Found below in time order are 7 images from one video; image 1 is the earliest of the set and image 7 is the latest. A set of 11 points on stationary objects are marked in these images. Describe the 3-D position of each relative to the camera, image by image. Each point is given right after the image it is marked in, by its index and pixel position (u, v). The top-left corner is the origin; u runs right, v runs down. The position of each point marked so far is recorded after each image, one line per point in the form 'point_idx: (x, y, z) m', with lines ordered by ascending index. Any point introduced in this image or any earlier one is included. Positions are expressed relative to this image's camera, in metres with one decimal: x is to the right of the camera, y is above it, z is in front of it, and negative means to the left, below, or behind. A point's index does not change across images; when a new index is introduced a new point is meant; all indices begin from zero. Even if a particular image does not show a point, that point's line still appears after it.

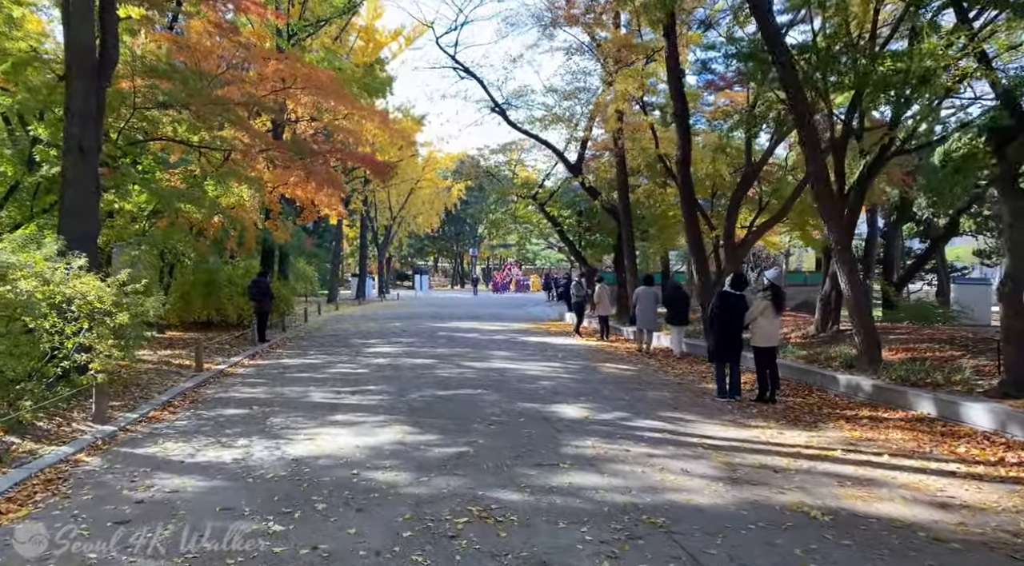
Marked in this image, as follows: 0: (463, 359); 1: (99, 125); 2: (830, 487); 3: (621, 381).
0: (-0.8, -1.2, +18.3) m
1: (-5.3, +2.0, +14.6) m
2: (+2.4, -1.5, +8.4) m
3: (+1.4, -1.3, +15.1) m
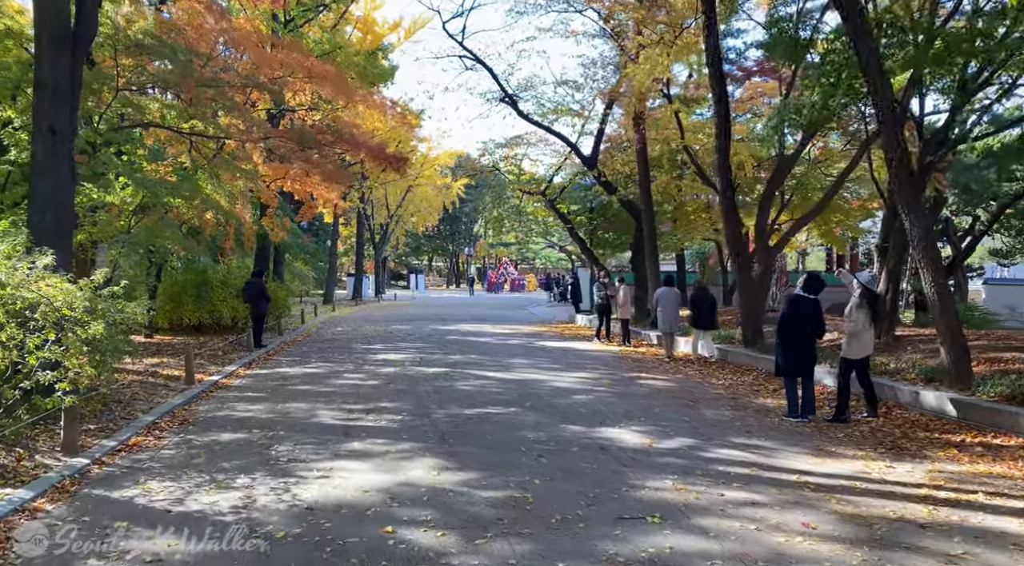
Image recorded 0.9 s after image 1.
0: (-0.4, -1.3, +16.6) m
1: (-5.0, +2.0, +12.8) m
2: (+2.8, -1.6, +6.7) m
3: (+1.8, -1.3, +13.4) m
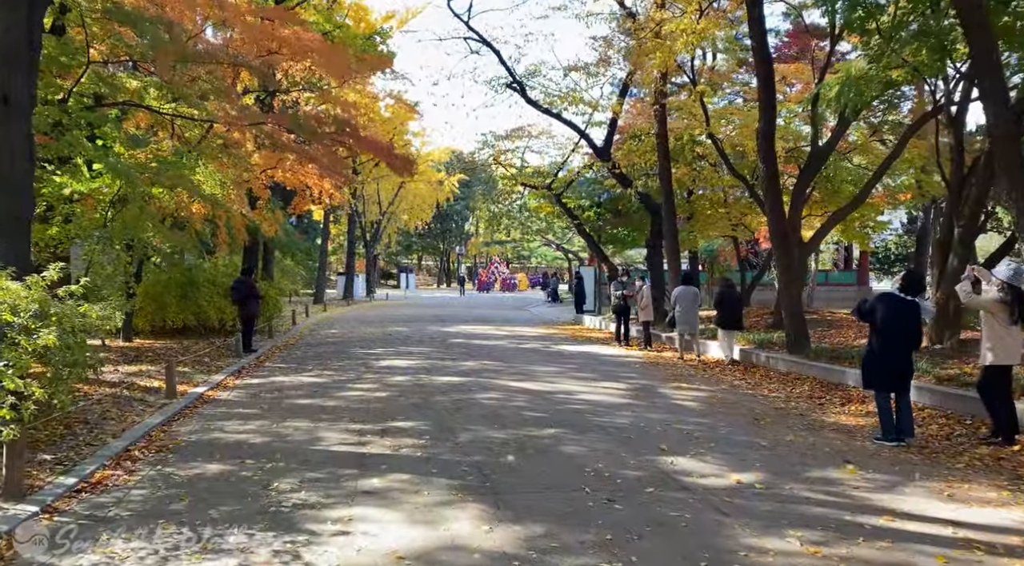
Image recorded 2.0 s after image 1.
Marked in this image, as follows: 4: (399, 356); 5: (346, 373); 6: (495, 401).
0: (-0.1, -1.2, +14.7) m
1: (-4.6, +2.0, +10.9) m
2: (+3.2, -1.5, +4.9) m
3: (+2.2, -1.3, +11.6) m
4: (-1.8, -1.2, +18.6) m
5: (-2.3, -1.3, +15.8) m
6: (-0.2, -1.2, +11.9) m
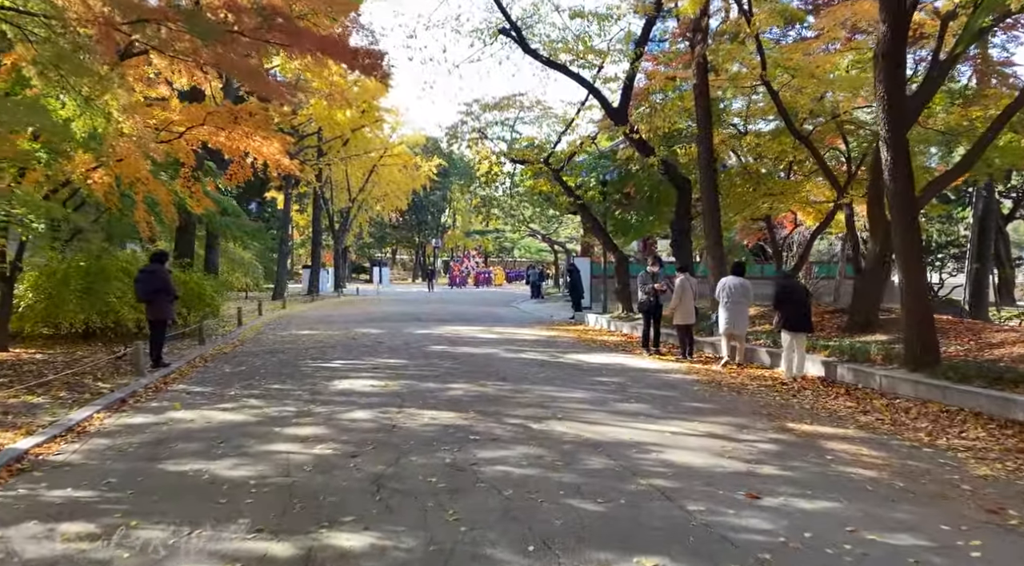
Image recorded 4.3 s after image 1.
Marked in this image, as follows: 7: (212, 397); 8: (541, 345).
0: (0.0, -1.1, +9.7) m
1: (-4.4, +2.1, +5.8) m
2: (+3.6, -1.5, -0.1) m
3: (+2.4, -1.2, +6.6) m
4: (-1.8, -1.1, +13.5) m
5: (-2.2, -1.1, +10.7) m
6: (0.0, -1.1, +6.9) m
7: (-3.0, -1.2, +11.3) m
8: (+0.5, -1.1, +19.4) m
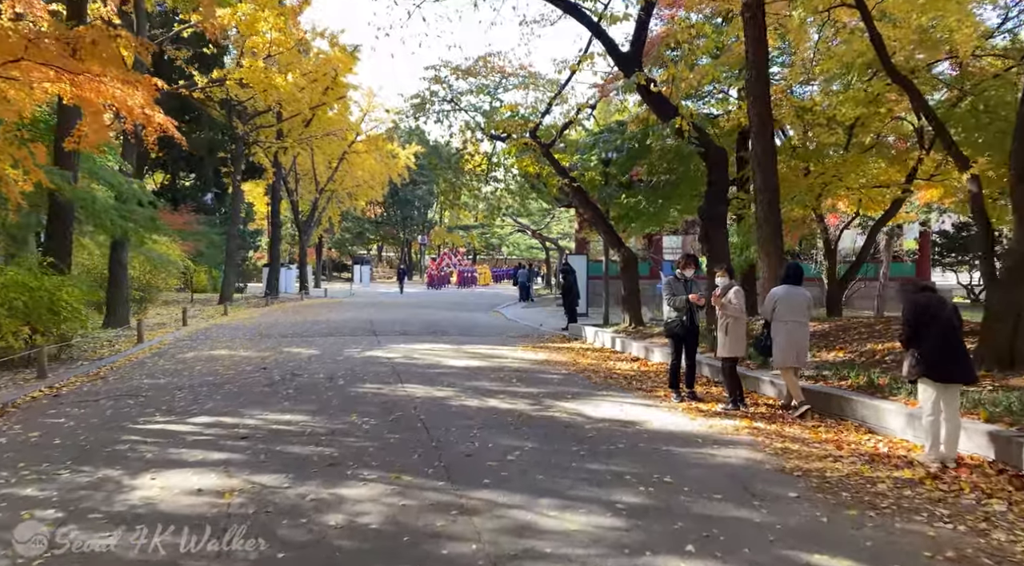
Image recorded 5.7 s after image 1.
0: (-0.3, -1.3, +4.0) m
1: (-4.7, +2.0, +0.1) m
2: (+3.4, -1.6, -5.7) m
3: (+2.1, -1.4, +0.9) m
4: (-2.1, -1.2, +7.8) m
5: (-2.5, -1.3, +5.0) m
6: (-0.3, -1.3, +1.2) m
7: (-3.3, -1.3, +5.6) m
8: (+0.1, -1.2, +13.7) m
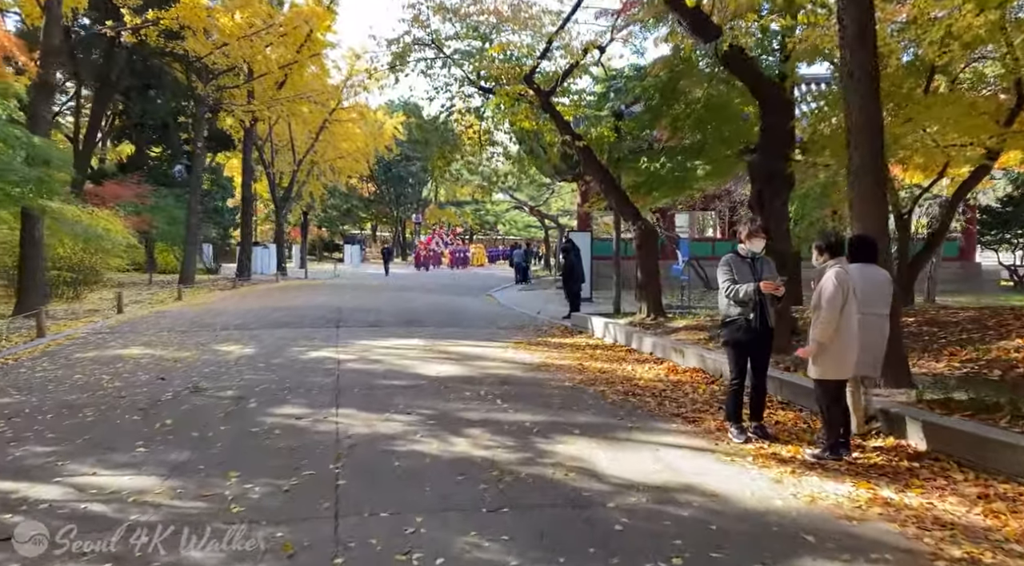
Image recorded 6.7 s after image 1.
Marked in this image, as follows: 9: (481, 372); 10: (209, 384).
0: (-0.4, -1.2, +0.1) m
1: (-4.8, +1.9, -3.9) m
2: (+3.2, -1.8, -9.7) m
3: (+1.9, -1.4, -3.0) m
4: (-2.3, -1.1, +3.8) m
5: (-2.6, -1.2, +1.1) m
6: (-0.4, -1.3, -2.7) m
7: (-3.5, -1.2, +1.6) m
8: (0.0, -1.0, +9.7) m
9: (-0.3, -1.0, +11.7) m
10: (-2.9, -0.9, +10.6) m
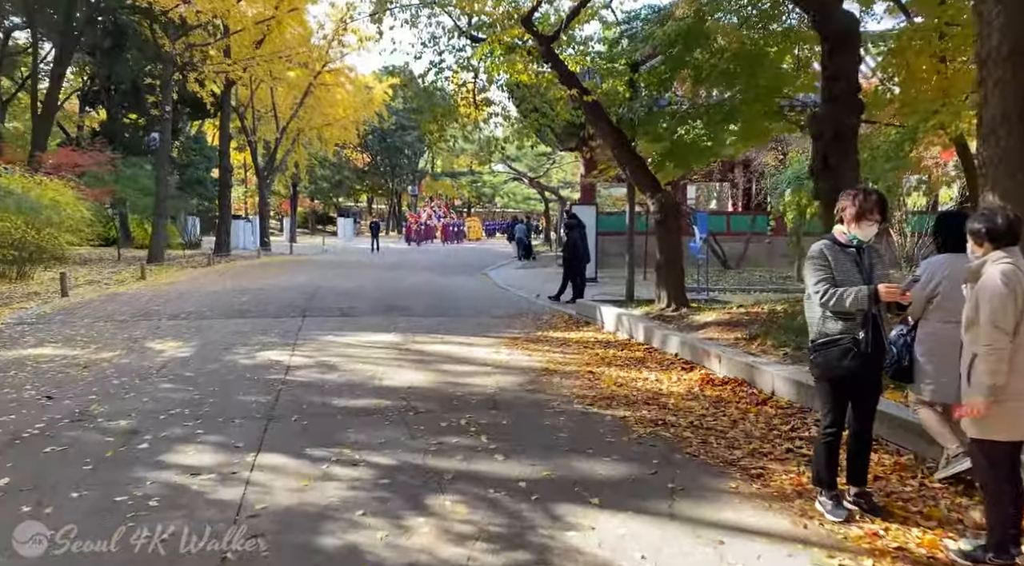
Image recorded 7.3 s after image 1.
0: (-0.5, -1.4, -2.6) m
1: (-4.8, +1.6, -6.6) m
2: (+3.2, -2.2, -12.3) m
3: (+1.9, -1.7, -5.6) m
4: (-2.3, -1.2, +1.2) m
5: (-2.7, -1.4, -1.6) m
6: (-0.5, -1.6, -5.3) m
7: (-3.5, -1.4, -1.0) m
8: (-0.1, -1.0, +7.1) m
9: (-0.4, -0.9, +9.1) m
10: (-2.9, -0.9, +8.0) m
